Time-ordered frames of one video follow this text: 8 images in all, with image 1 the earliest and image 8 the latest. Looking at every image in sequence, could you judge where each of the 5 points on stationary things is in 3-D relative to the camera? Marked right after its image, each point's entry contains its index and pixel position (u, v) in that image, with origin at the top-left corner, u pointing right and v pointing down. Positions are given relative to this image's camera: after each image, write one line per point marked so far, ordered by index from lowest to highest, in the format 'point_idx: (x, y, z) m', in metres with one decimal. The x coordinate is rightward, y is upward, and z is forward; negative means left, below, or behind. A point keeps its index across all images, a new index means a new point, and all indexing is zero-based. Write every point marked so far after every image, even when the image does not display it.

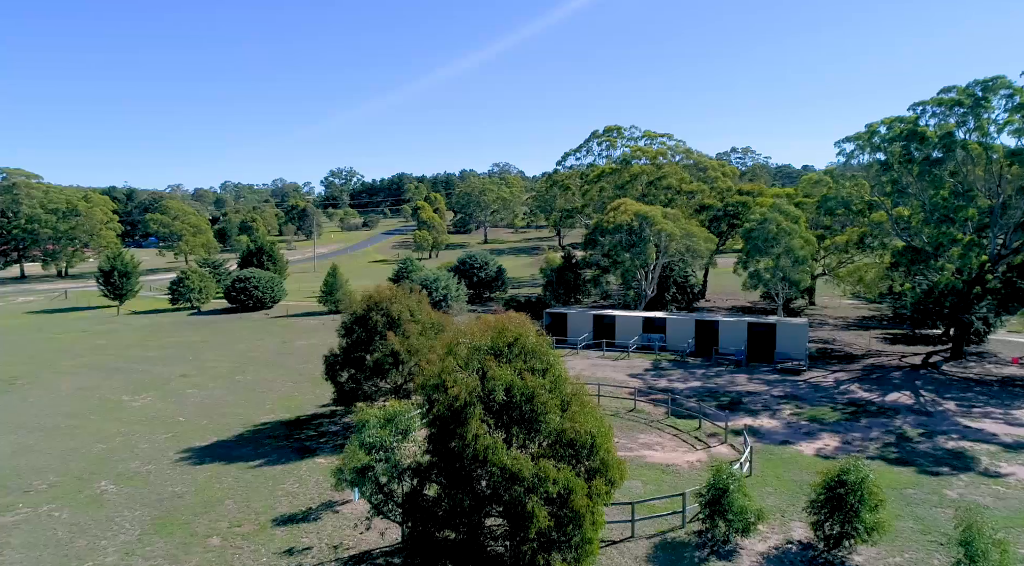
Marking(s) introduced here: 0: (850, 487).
0: (+7.6, -4.6, +16.9) m
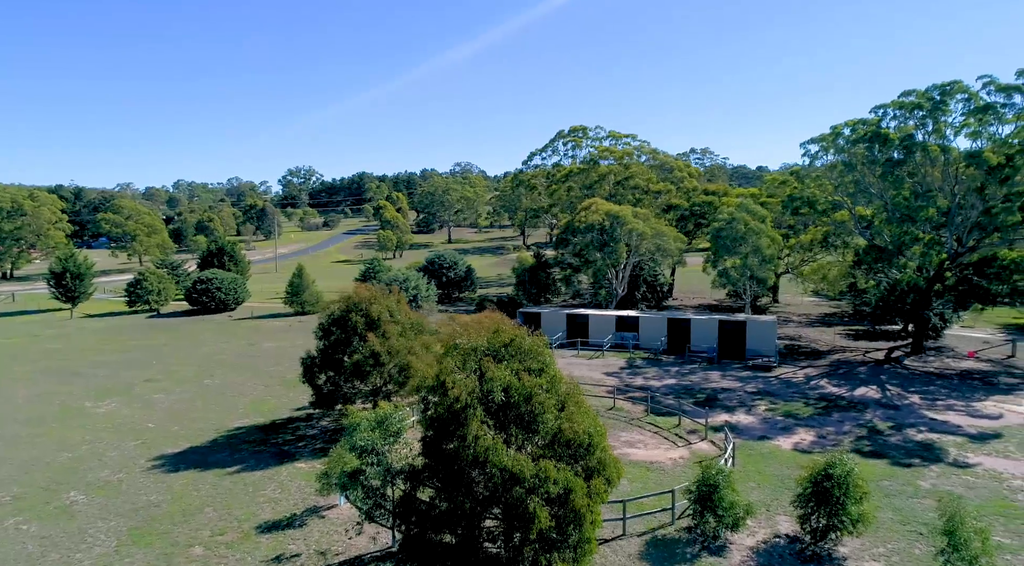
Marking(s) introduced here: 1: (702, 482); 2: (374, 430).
0: (+7.5, -4.6, +17.4) m
1: (+4.7, -4.9, +18.3) m
2: (-3.2, -3.5, +17.8) m
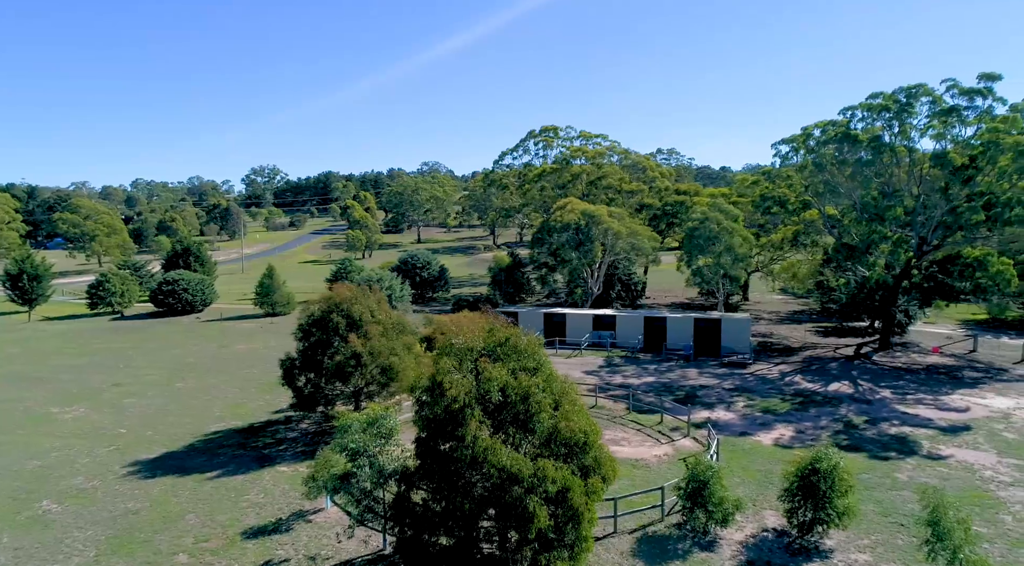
0: (+7.3, -4.5, +17.8) m
1: (+4.4, -4.8, +18.5) m
2: (-3.4, -3.5, +17.6) m
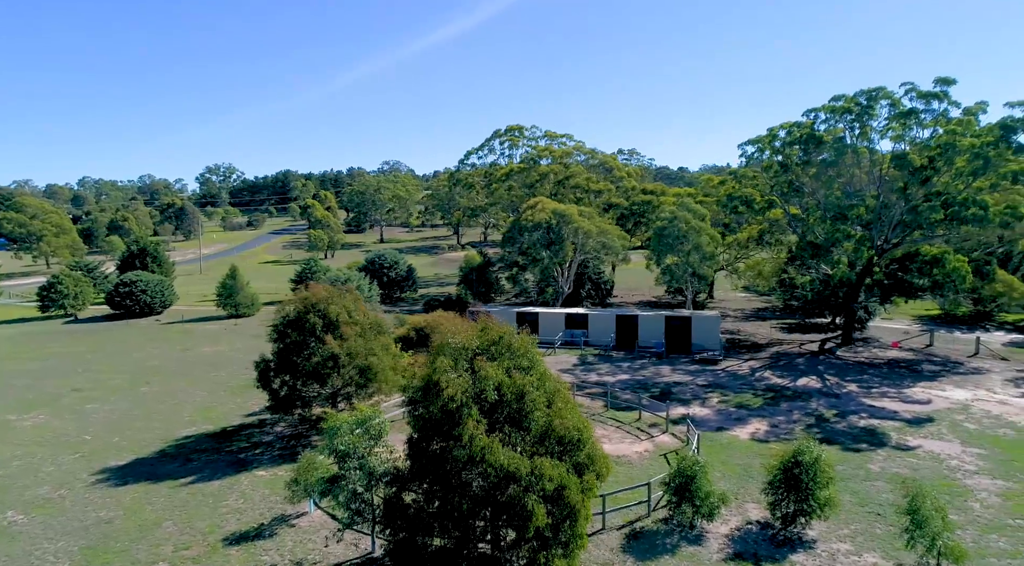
0: (+7.1, -4.5, +18.2) m
1: (+4.2, -4.8, +18.8) m
2: (-3.6, -3.5, +17.4) m
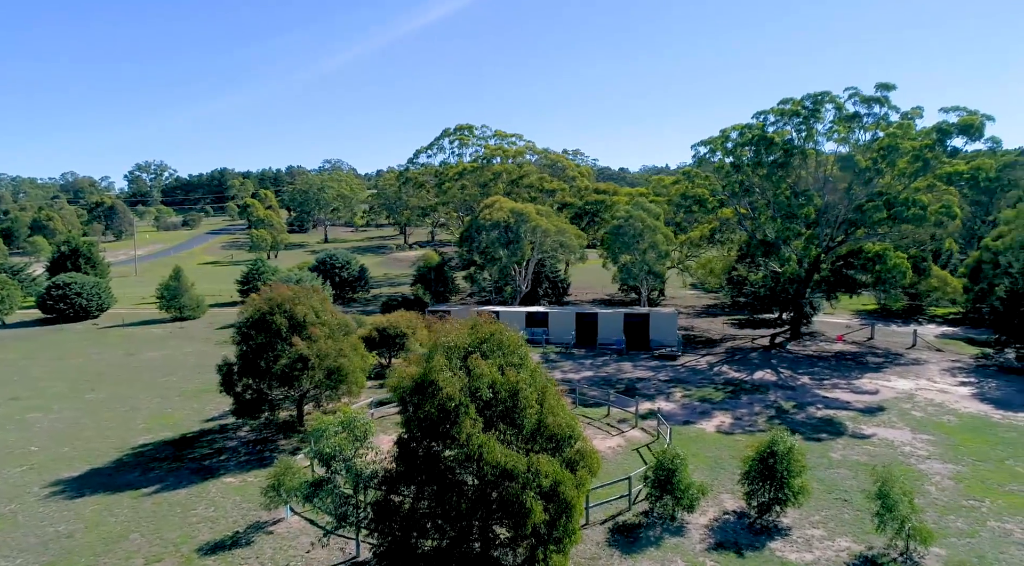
0: (+6.7, -4.4, +18.8) m
1: (+3.8, -4.7, +19.1) m
2: (-3.9, -3.5, +17.0) m
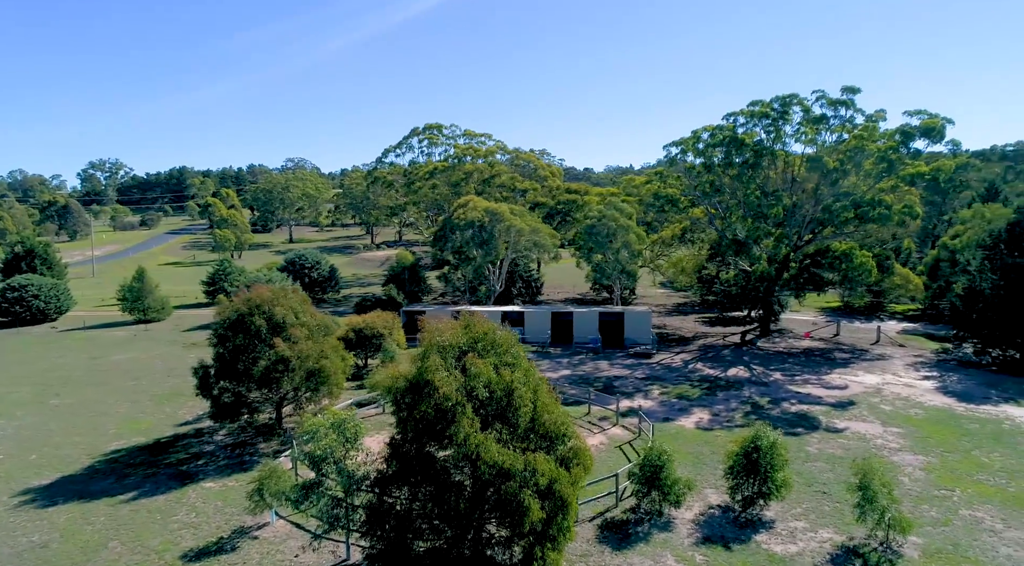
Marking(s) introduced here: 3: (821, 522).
0: (+6.4, -4.3, +19.2) m
1: (+3.5, -4.7, +19.3) m
2: (-4.0, -3.4, +16.8) m
3: (+7.9, -6.1, +19.3) m
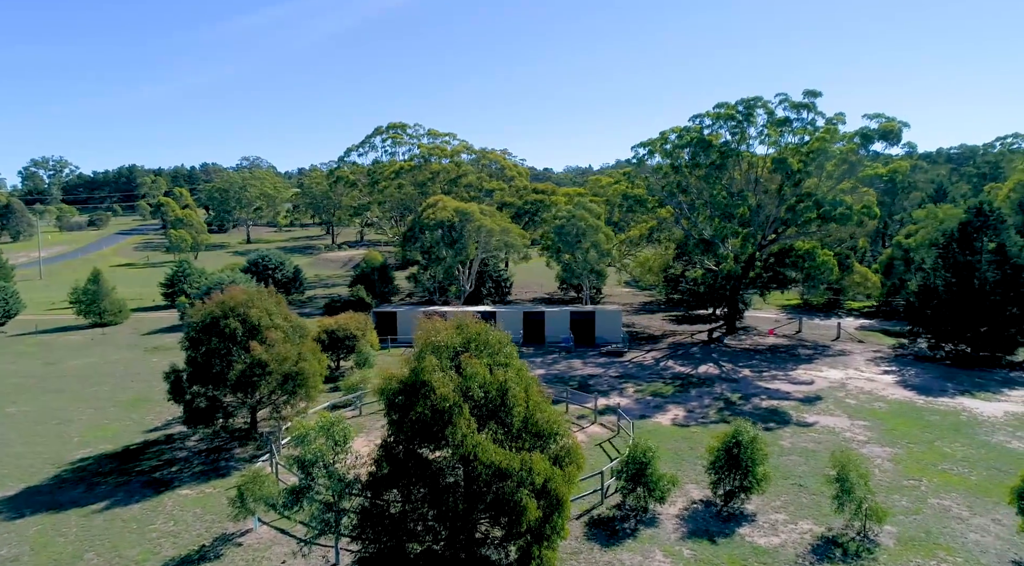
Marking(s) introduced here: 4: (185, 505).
0: (+6.1, -4.3, +19.6) m
1: (+3.1, -4.6, +19.5) m
2: (-4.2, -3.5, +16.5) m
3: (+7.5, -6.1, +19.8) m
4: (-8.5, -5.8, +19.5) m
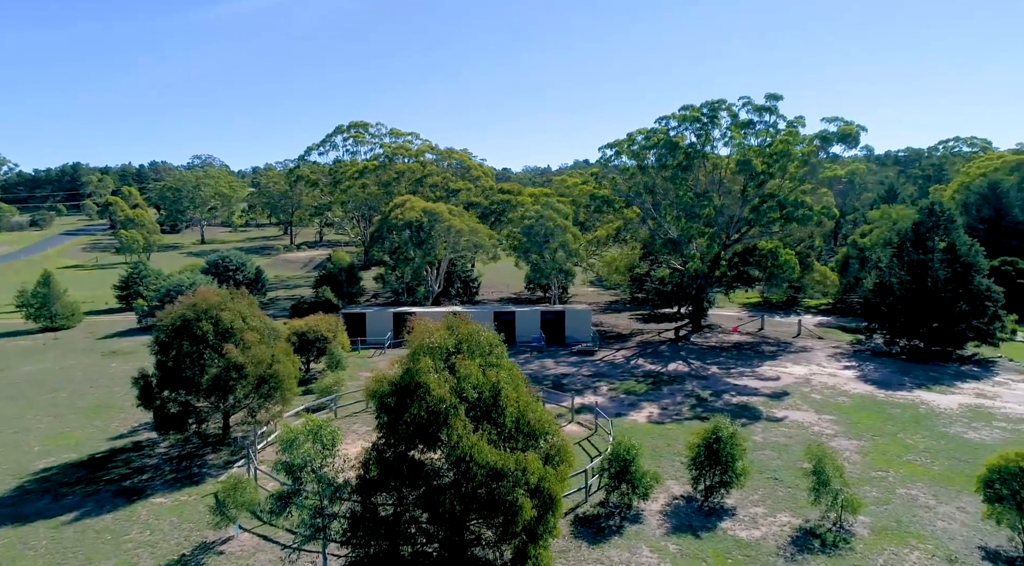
0: (+5.7, -4.2, +20.0) m
1: (+2.7, -4.6, +19.7) m
2: (-4.4, -3.5, +16.2) m
3: (+7.1, -6.0, +20.2) m
4: (-8.9, -5.8, +18.9) m
